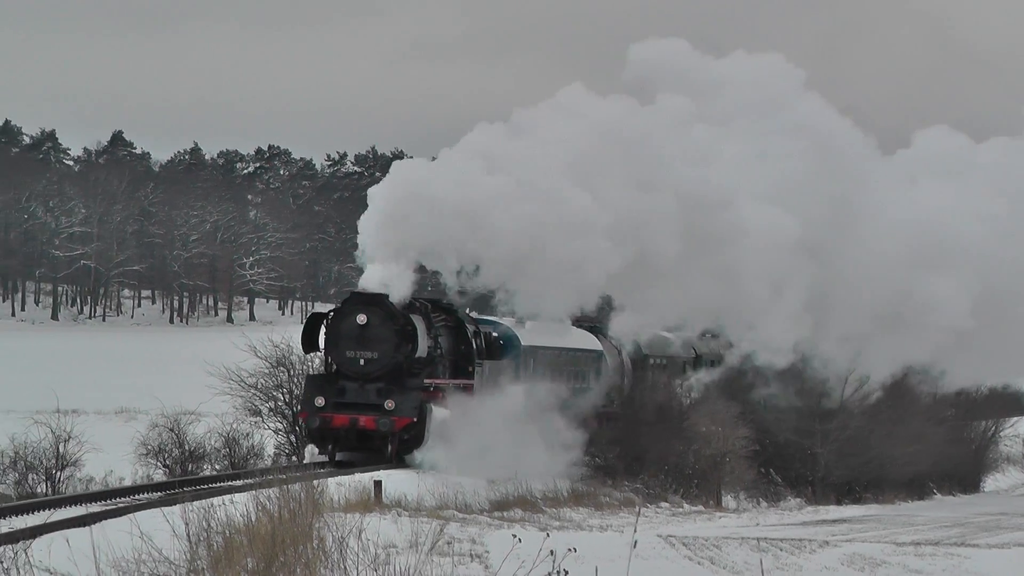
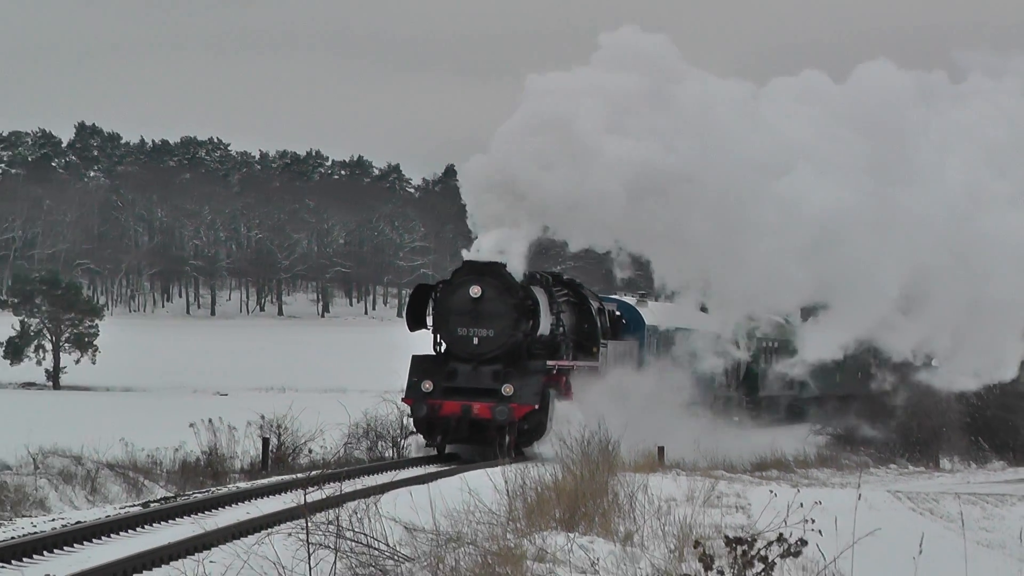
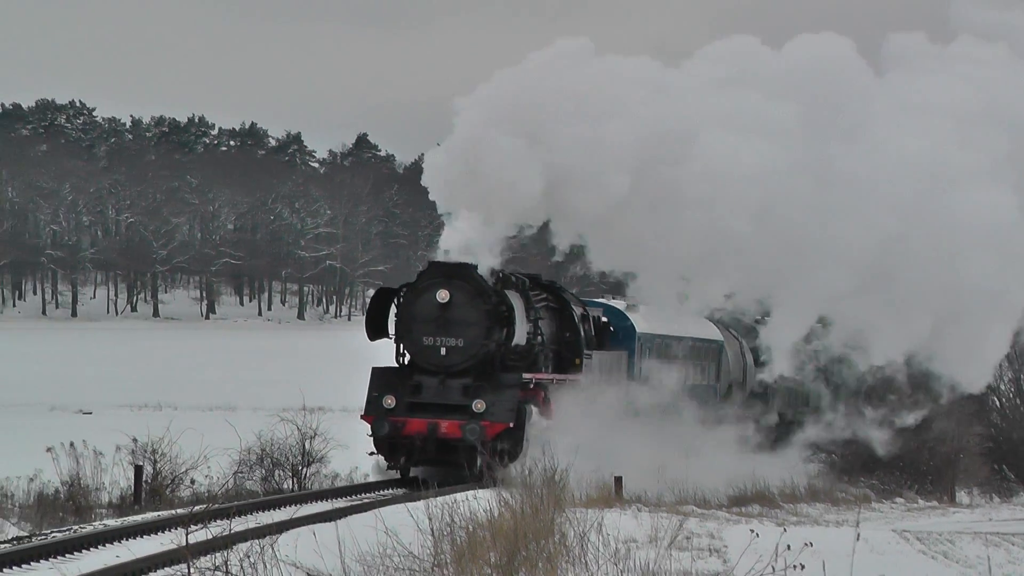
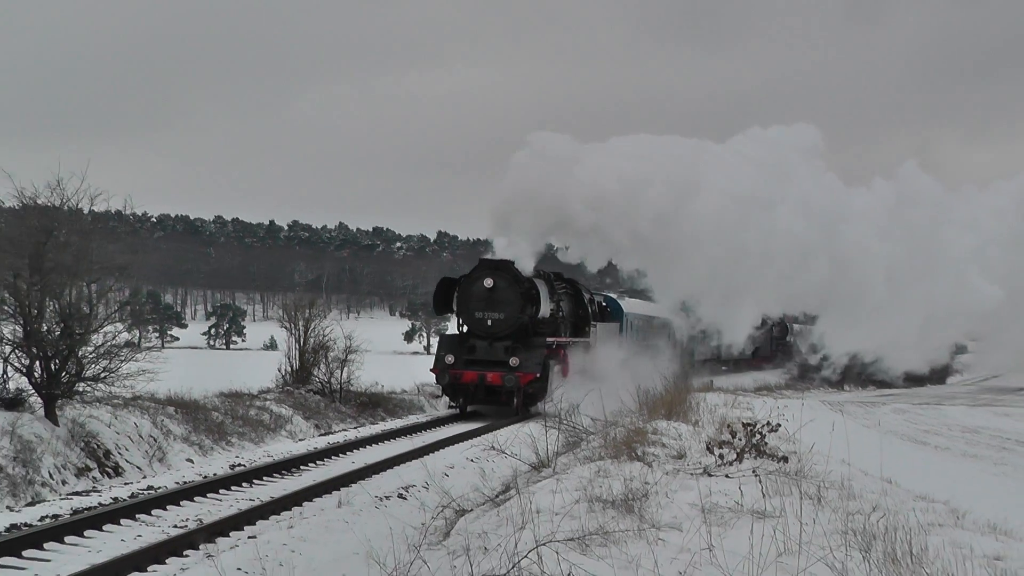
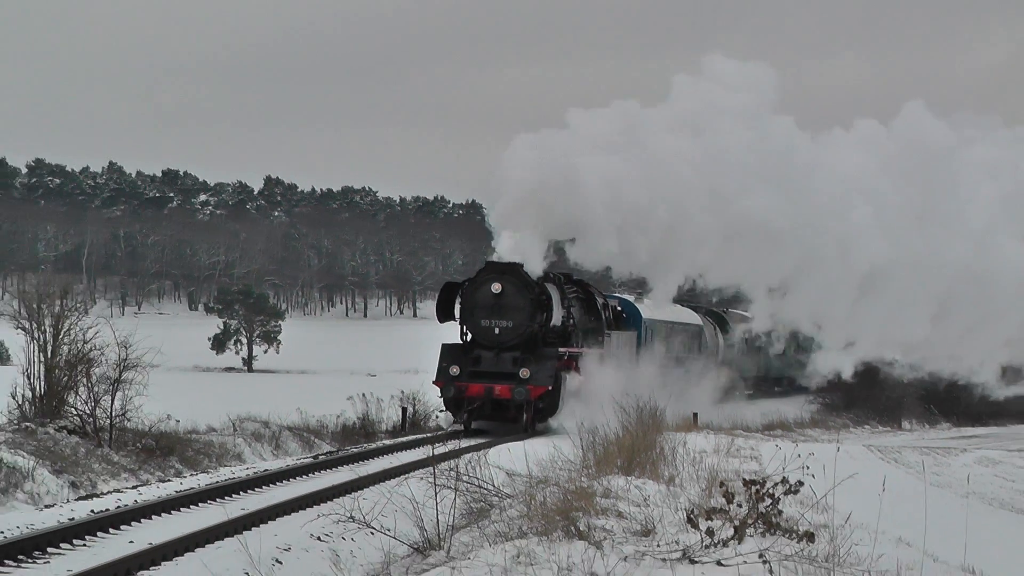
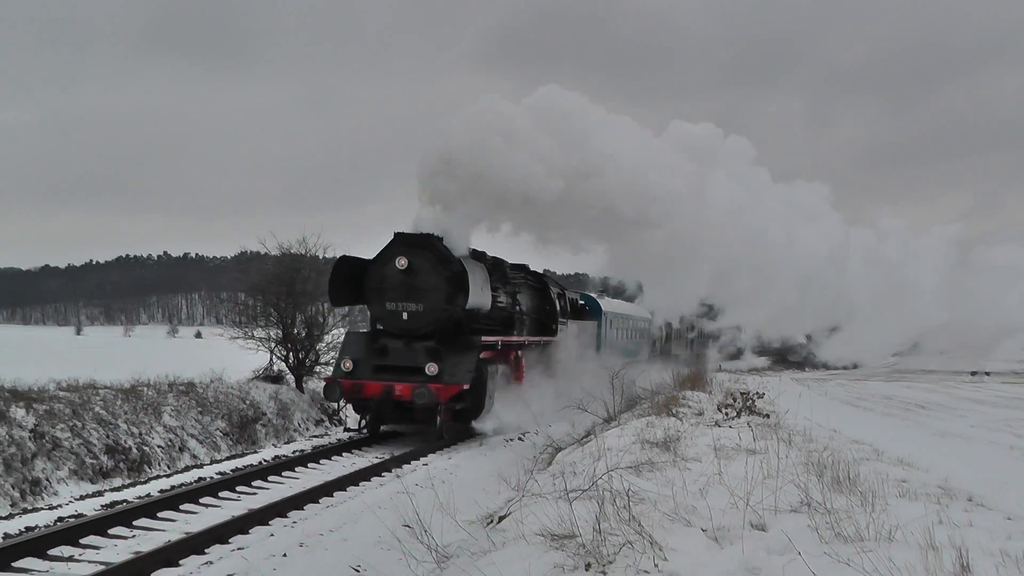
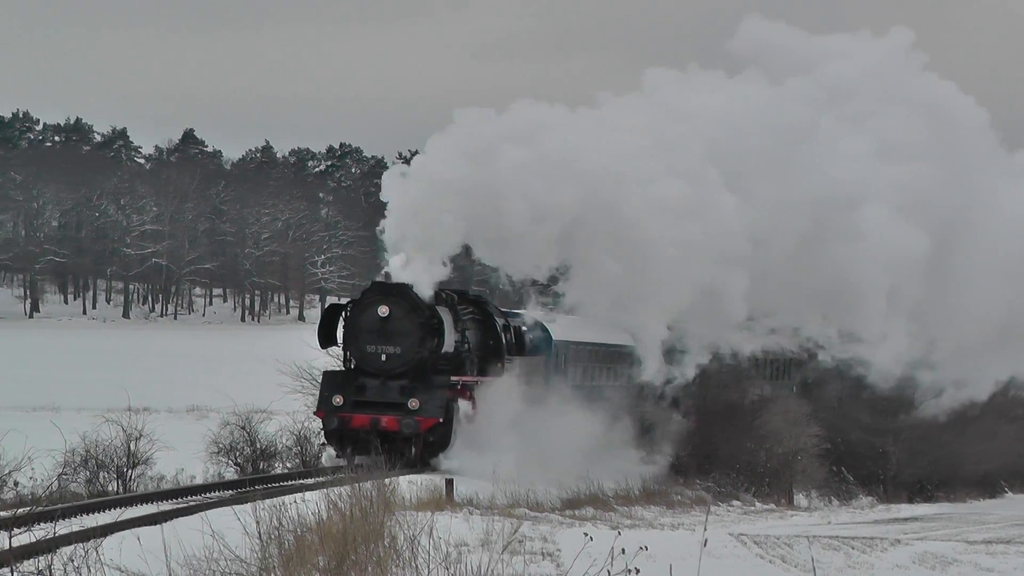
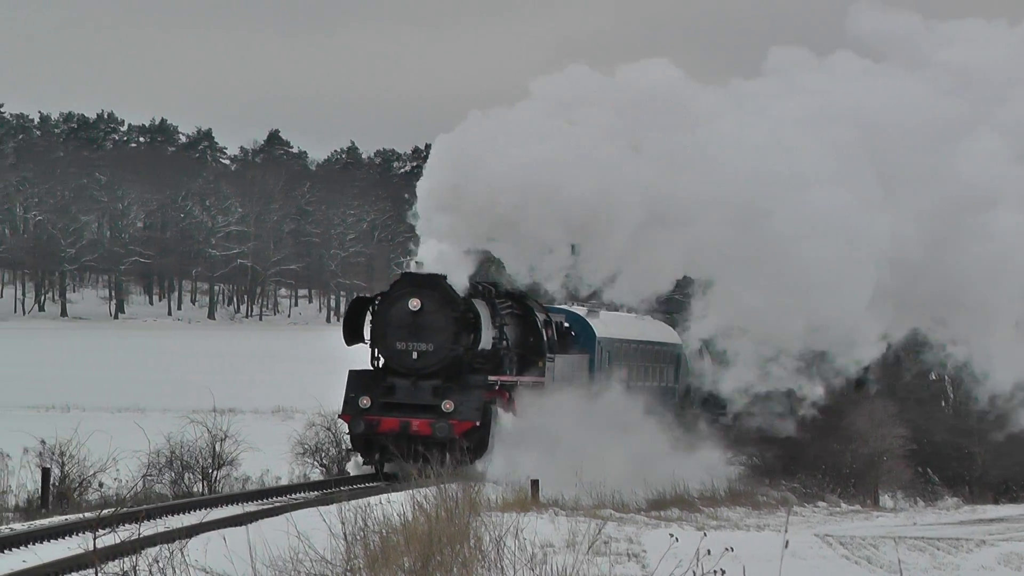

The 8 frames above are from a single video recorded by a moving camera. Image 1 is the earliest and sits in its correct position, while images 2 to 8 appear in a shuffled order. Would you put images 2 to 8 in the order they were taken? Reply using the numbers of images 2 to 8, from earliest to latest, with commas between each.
7, 8, 3, 2, 5, 4, 6
